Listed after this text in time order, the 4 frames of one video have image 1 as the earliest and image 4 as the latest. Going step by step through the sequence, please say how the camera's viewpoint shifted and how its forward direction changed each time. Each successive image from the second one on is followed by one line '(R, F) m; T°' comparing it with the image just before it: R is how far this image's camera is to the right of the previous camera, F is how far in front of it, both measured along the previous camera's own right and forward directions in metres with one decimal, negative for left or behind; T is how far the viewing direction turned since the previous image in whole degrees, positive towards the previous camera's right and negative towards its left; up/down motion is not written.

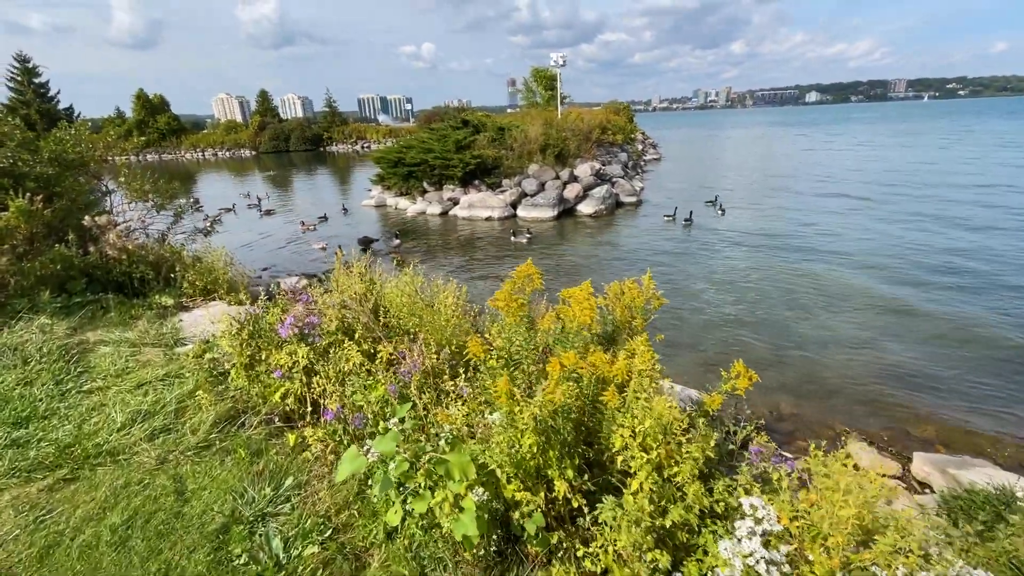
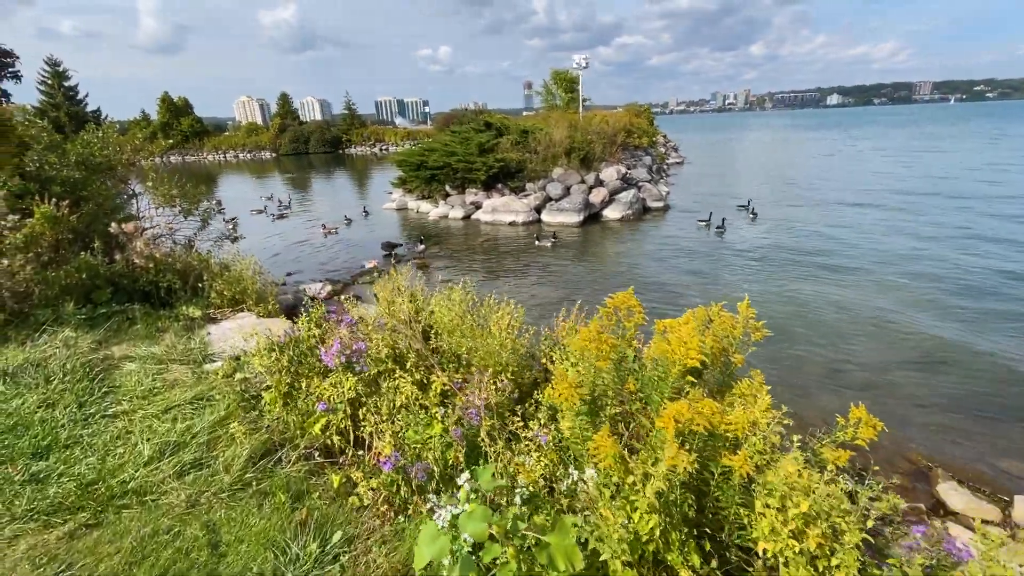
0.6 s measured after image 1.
(-0.4, +0.5) m; -2°
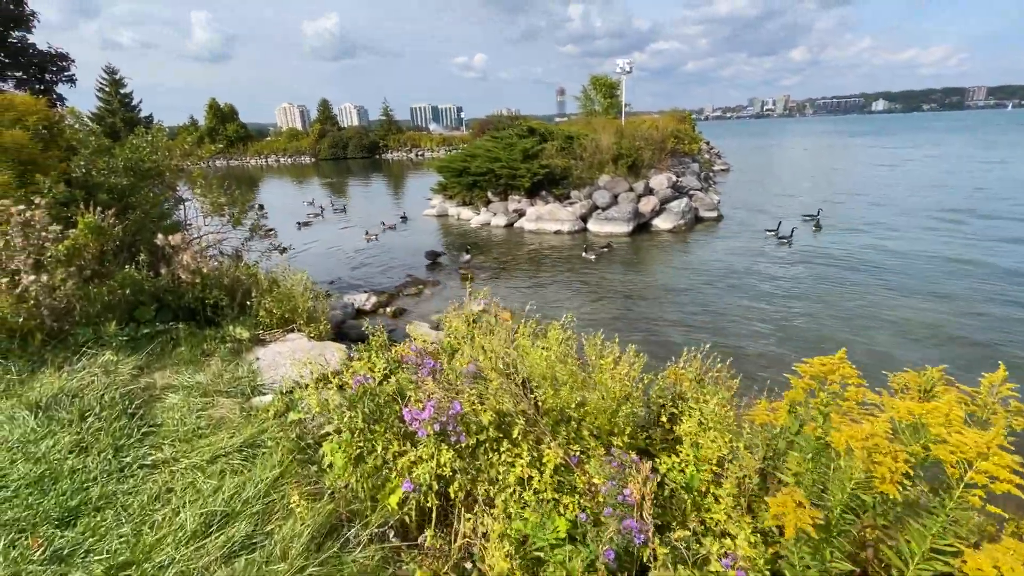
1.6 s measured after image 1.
(-0.7, +0.8) m; -3°
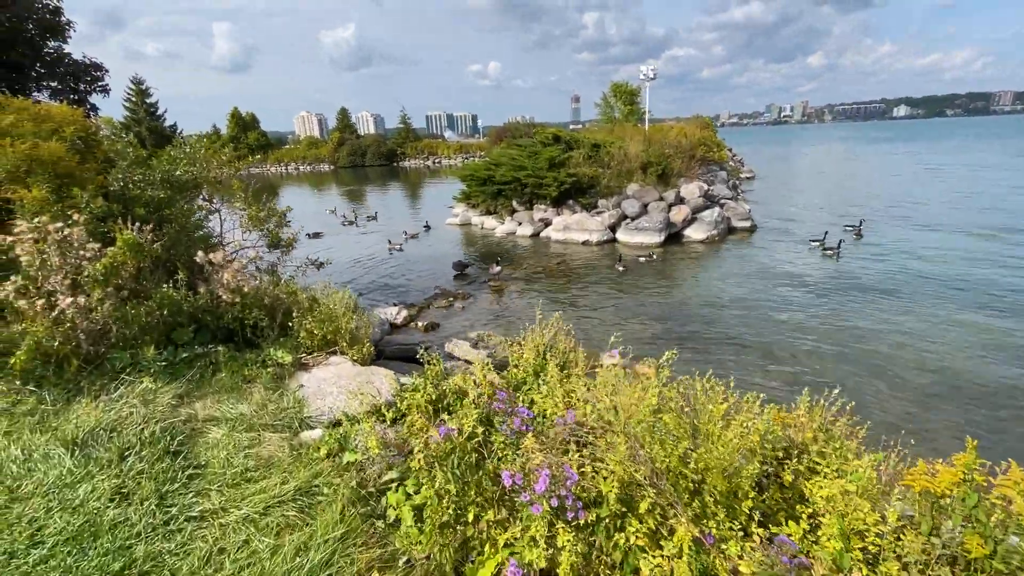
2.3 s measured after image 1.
(-0.6, +0.4) m; -2°
